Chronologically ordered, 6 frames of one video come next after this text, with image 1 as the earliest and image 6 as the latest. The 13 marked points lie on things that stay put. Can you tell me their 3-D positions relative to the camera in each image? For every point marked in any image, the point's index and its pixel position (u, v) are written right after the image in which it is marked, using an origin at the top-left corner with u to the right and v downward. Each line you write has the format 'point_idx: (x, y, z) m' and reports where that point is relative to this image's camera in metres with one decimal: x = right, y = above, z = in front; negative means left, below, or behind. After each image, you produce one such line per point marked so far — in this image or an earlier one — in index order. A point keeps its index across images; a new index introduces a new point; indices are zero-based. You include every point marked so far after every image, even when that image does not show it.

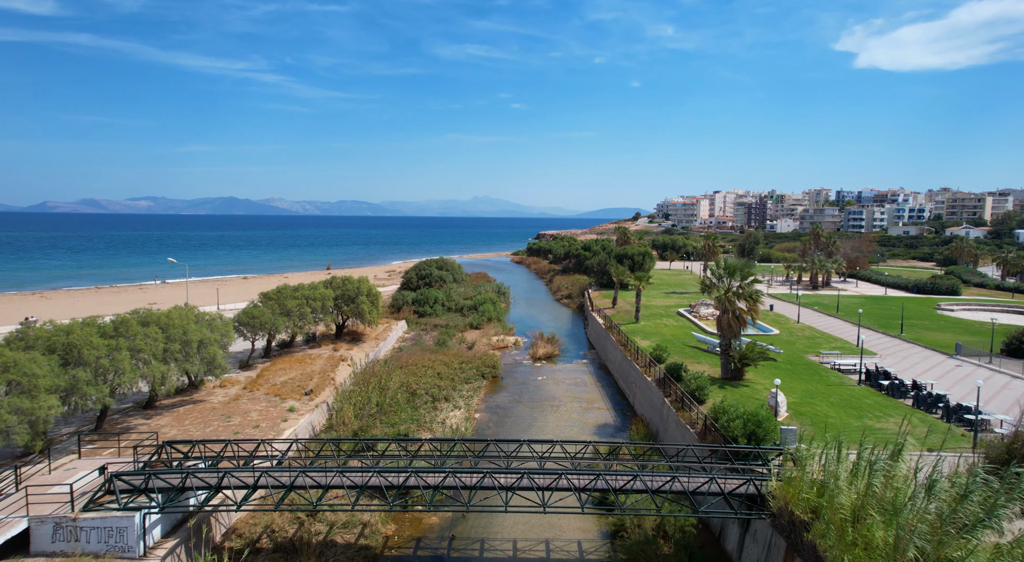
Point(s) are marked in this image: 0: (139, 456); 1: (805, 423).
0: (-9.8, -4.6, +14.3) m
1: (+9.5, -4.6, +17.9) m
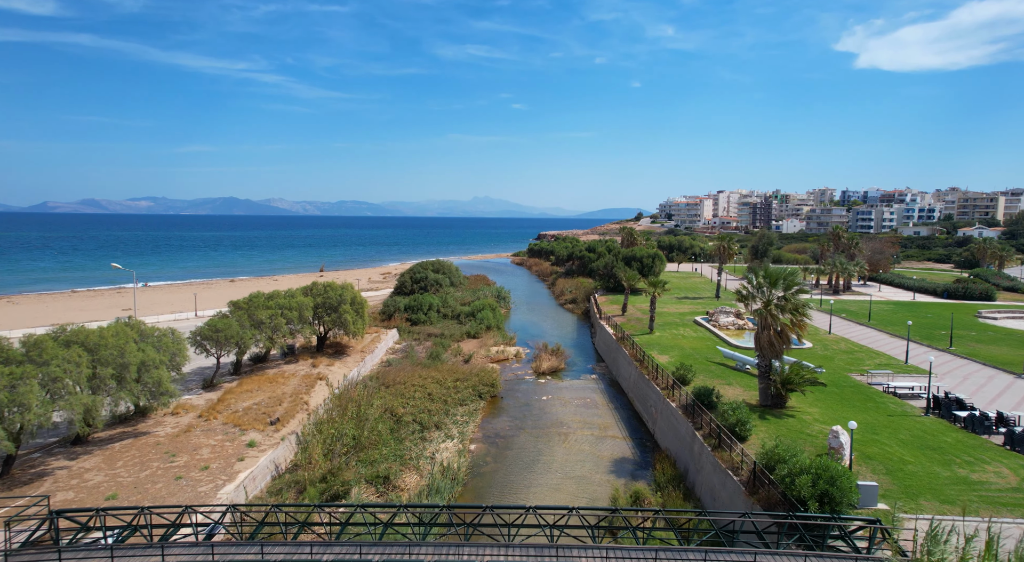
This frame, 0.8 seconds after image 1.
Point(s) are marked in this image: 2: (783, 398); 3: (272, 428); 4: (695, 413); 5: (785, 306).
0: (-9.7, -4.9, +10.8) m
1: (+9.6, -4.9, +14.3) m
2: (+9.7, -4.2, +19.7) m
3: (-8.7, -5.3, +19.9) m
4: (+6.6, -4.8, +19.9) m
5: (+9.6, -0.9, +19.3) m
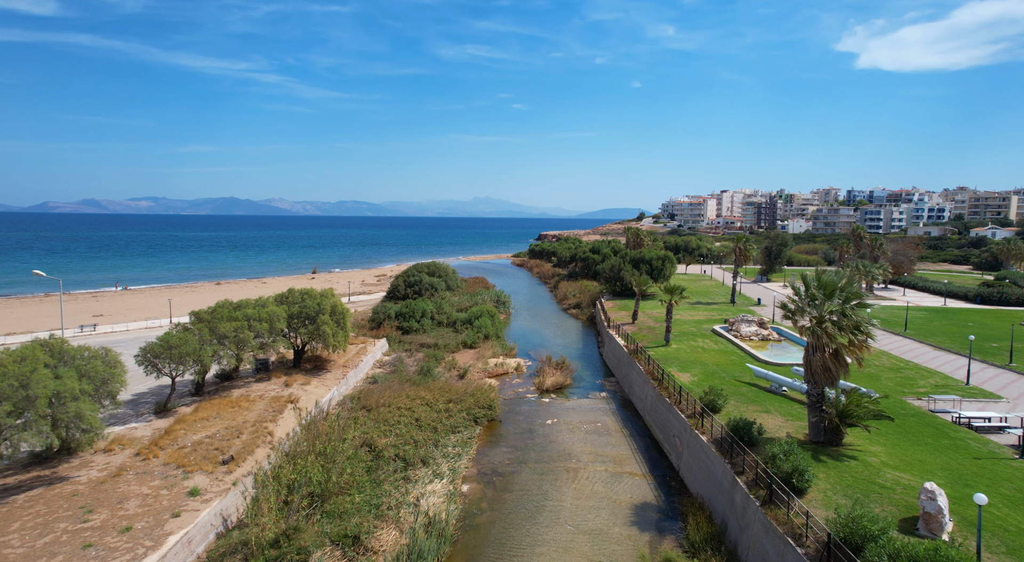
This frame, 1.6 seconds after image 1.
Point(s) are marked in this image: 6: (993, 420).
0: (-9.7, -5.3, +7.4) m
1: (+9.5, -5.3, +10.9) m
2: (+9.7, -4.6, +16.3) m
3: (-8.7, -5.7, +16.5) m
4: (+6.6, -5.1, +16.4) m
5: (+9.6, -1.2, +15.9) m
6: (+15.6, -4.5, +17.8) m
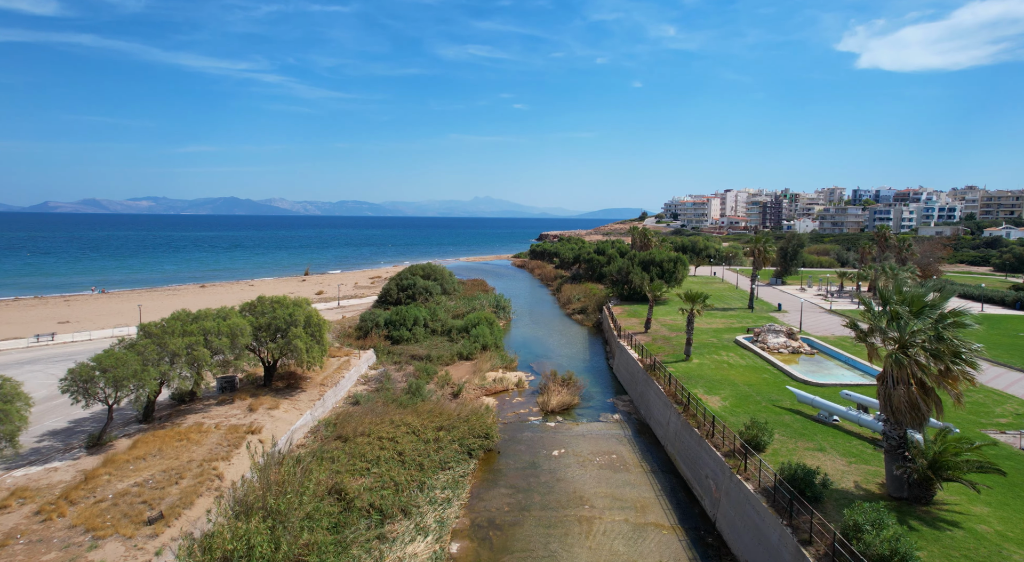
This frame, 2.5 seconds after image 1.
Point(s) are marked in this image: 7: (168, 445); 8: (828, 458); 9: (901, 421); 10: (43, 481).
0: (-9.7, -5.6, +3.9) m
1: (+9.5, -5.6, +7.4) m
2: (+9.7, -4.9, +12.8) m
3: (-8.7, -6.0, +13.0) m
4: (+6.6, -5.4, +12.9) m
5: (+9.6, -1.5, +12.4) m
6: (+15.6, -4.8, +14.3) m
7: (-10.9, -5.2, +17.3) m
8: (+8.8, -5.0, +15.4) m
9: (+9.1, -3.2, +12.8) m
10: (-13.1, -5.5, +15.2) m
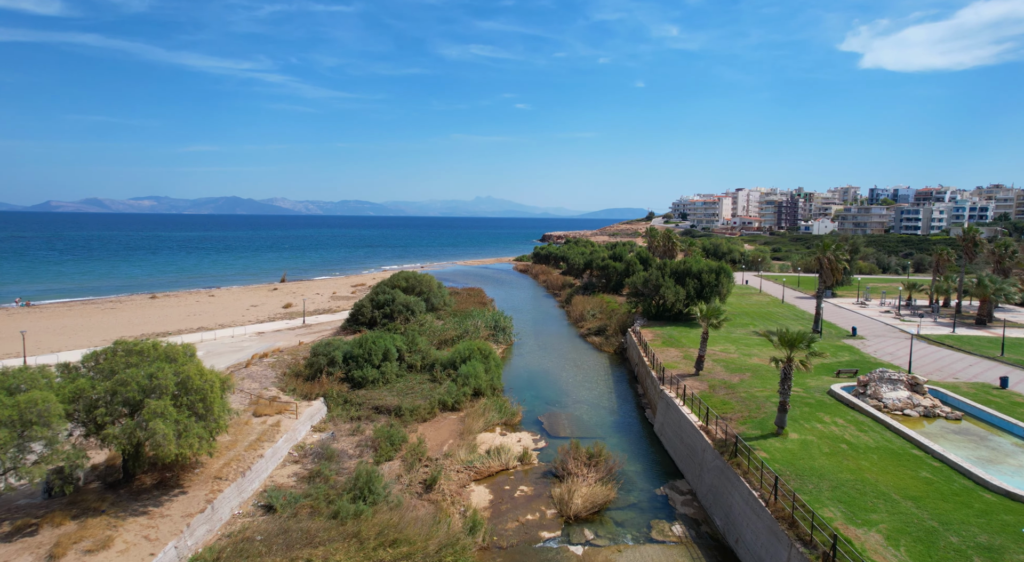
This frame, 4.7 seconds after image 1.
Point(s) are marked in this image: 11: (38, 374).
0: (-9.8, -6.6, -5.4) m
1: (+9.5, -6.7, -2.0) m
2: (+9.7, -5.9, +3.5) m
3: (-8.7, -7.0, +3.8) m
4: (+6.6, -6.5, +3.6) m
5: (+9.6, -2.6, +3.1) m
6: (+15.6, -5.9, +4.9) m
7: (-10.8, -6.3, +8.0) m
8: (+8.8, -6.0, +6.0) m
9: (+9.1, -4.3, +3.5) m
10: (-13.0, -6.6, +6.0) m
11: (-11.9, -2.3, +13.8) m
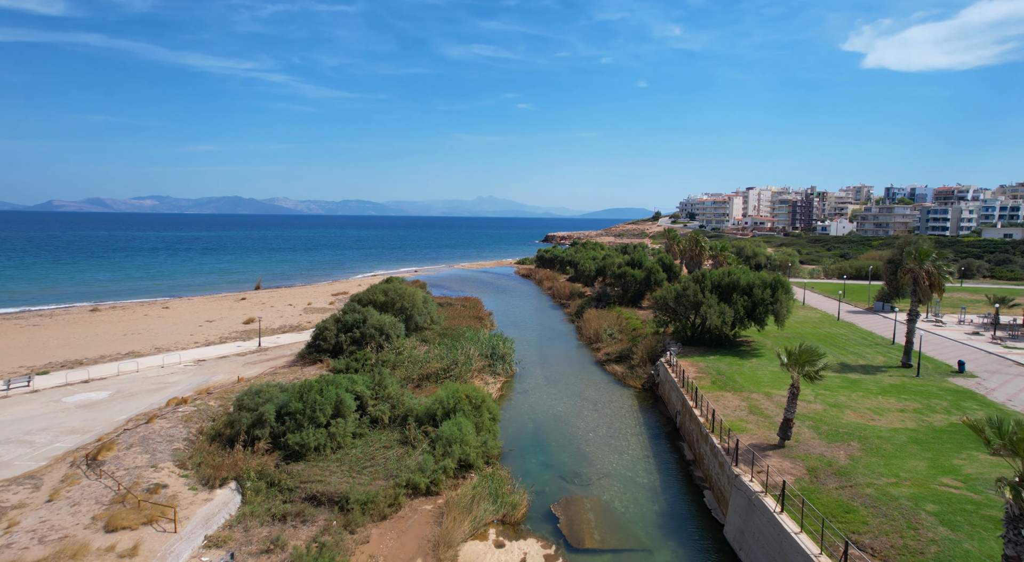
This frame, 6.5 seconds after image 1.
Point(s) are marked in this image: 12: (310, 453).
0: (-9.9, -7.5, -13.4) m
1: (+9.5, -7.6, -10.1) m
2: (+9.7, -6.9, -4.6) m
3: (-8.8, -7.9, -4.3) m
4: (+6.6, -7.4, -4.5) m
5: (+9.6, -3.5, -5.0) m
6: (+15.6, -6.8, -3.2) m
7: (-10.9, -7.2, 0.0) m
8: (+8.8, -6.9, -2.1) m
9: (+9.1, -5.2, -4.6) m
10: (-13.1, -7.5, -2.0) m
11: (-11.9, -3.2, +5.8) m
12: (-6.9, -5.9, +18.8) m
